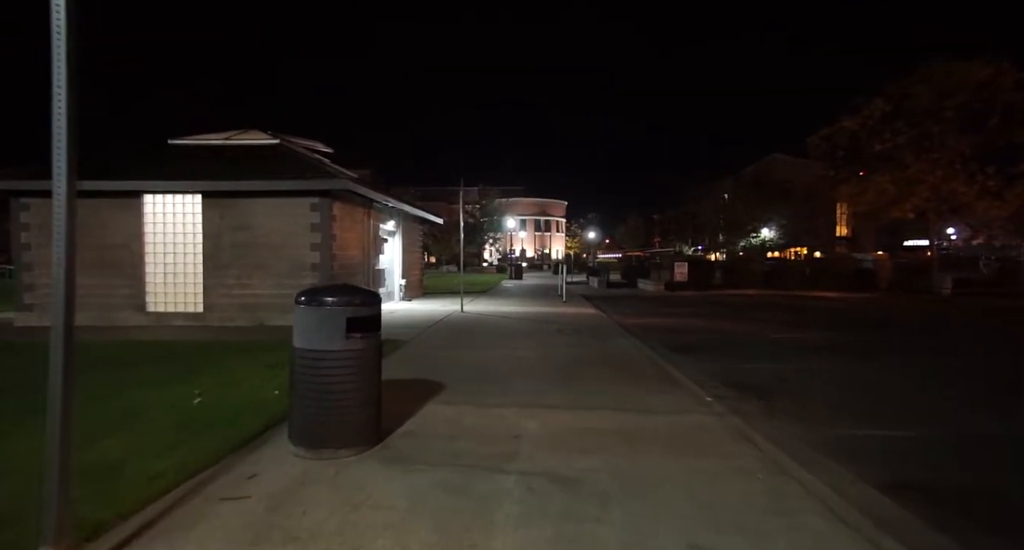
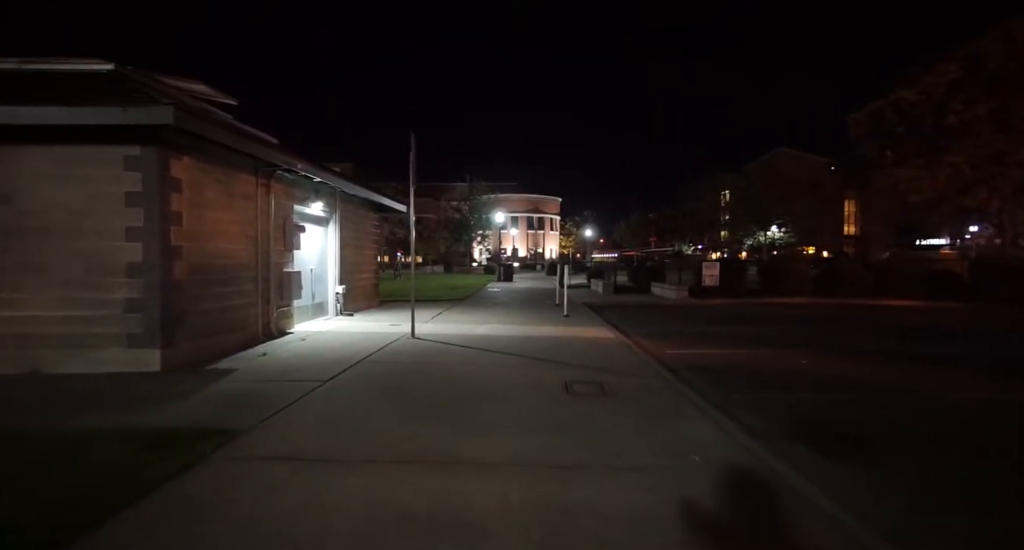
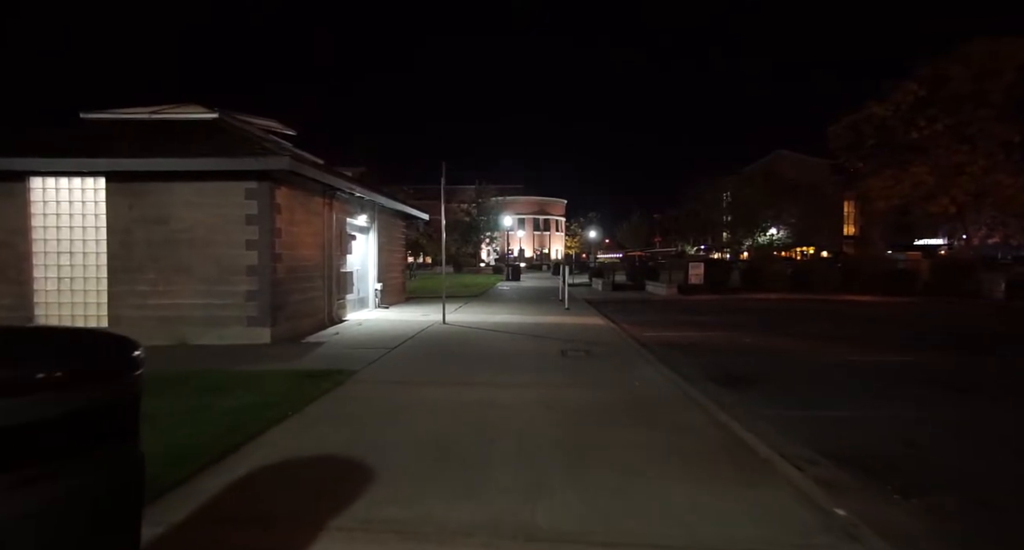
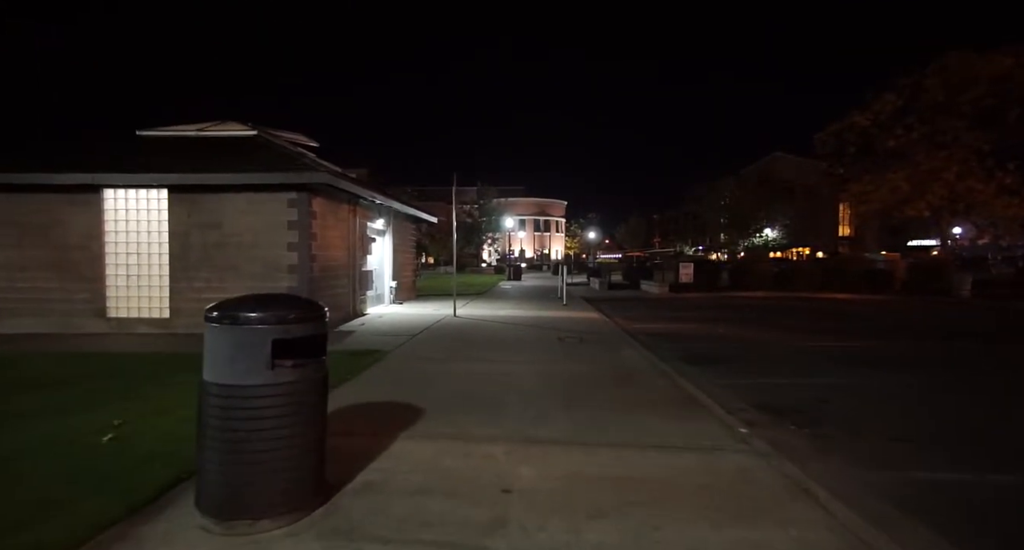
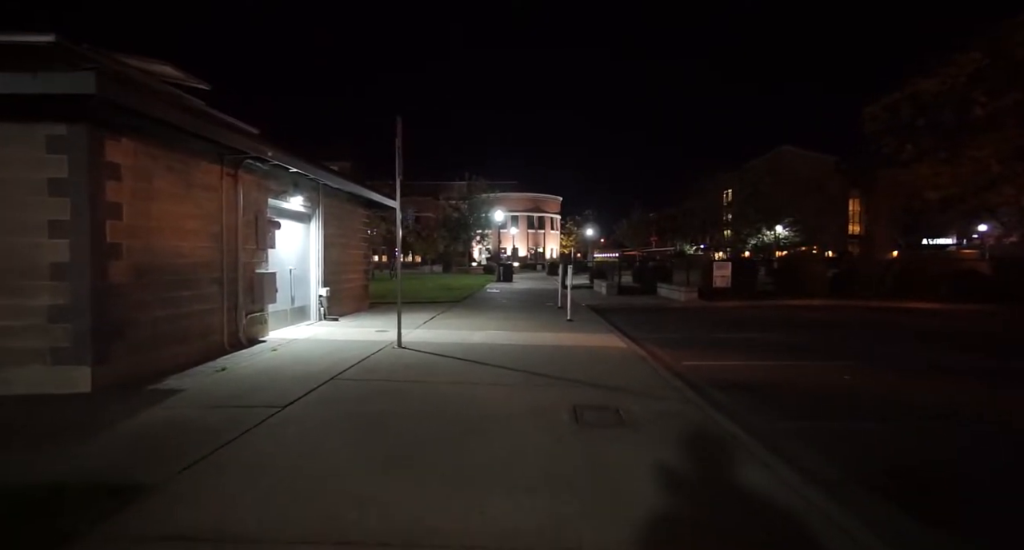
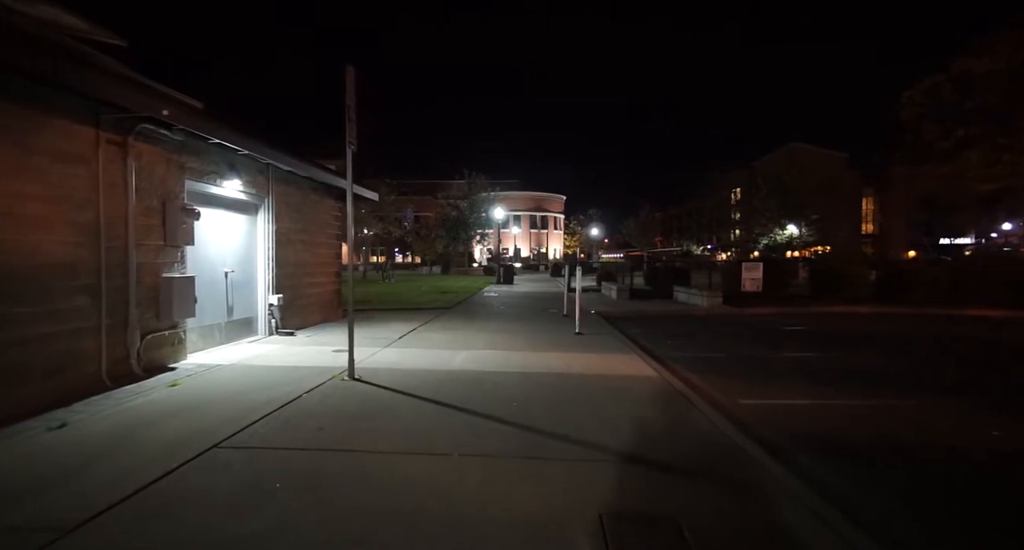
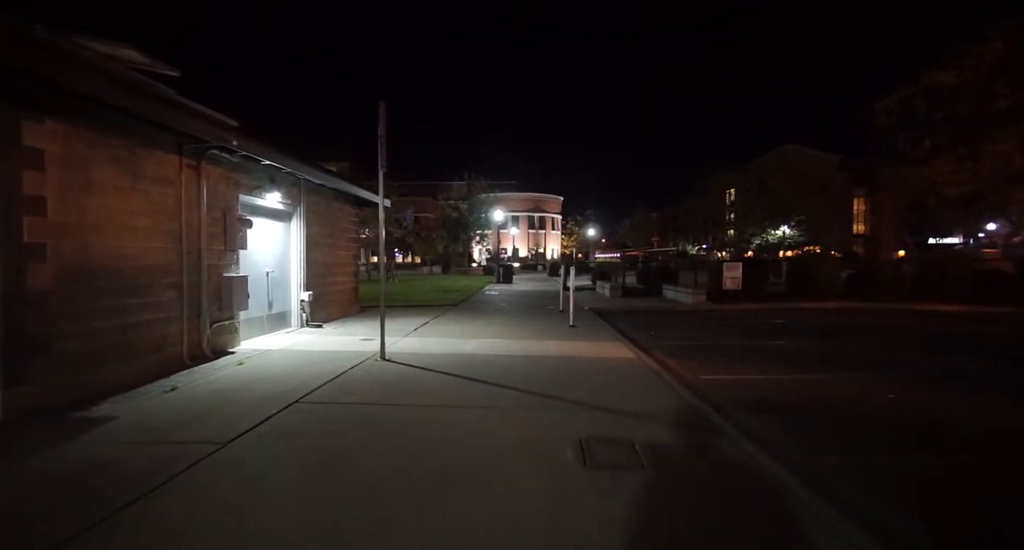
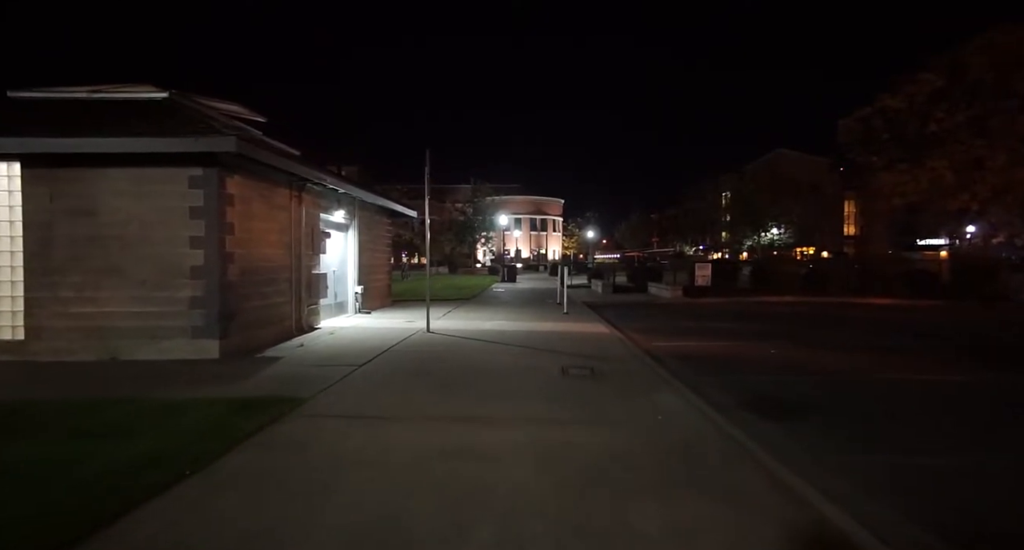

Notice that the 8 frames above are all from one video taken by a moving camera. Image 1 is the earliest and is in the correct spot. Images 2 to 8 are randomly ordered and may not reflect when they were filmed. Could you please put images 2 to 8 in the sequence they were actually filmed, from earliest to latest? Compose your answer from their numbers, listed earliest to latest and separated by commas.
4, 3, 8, 2, 5, 7, 6
